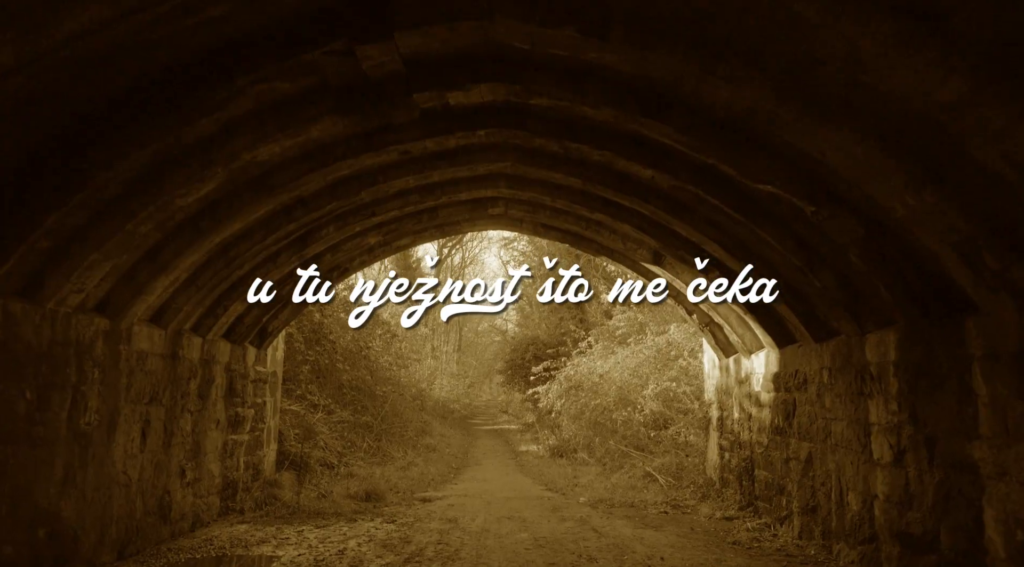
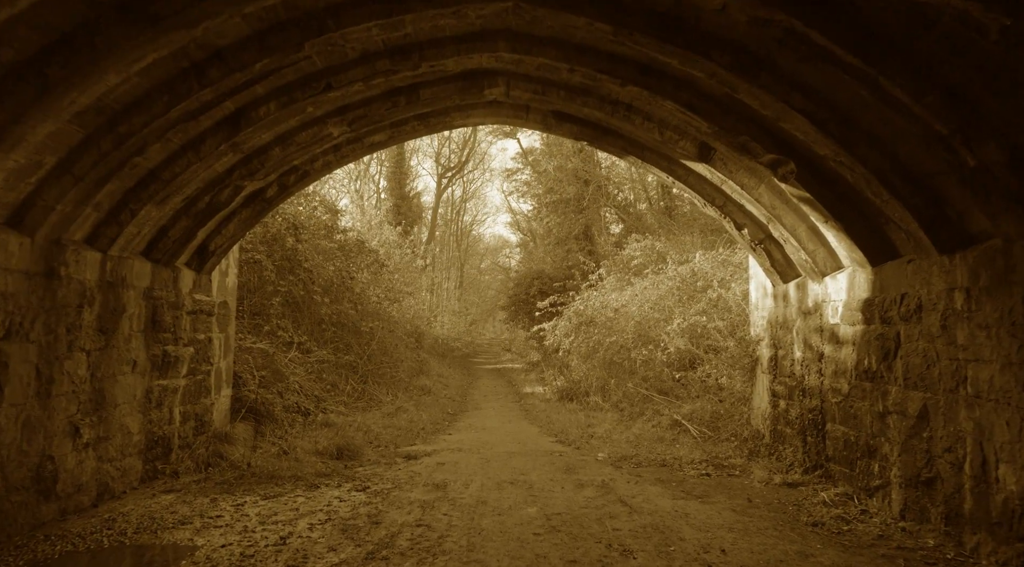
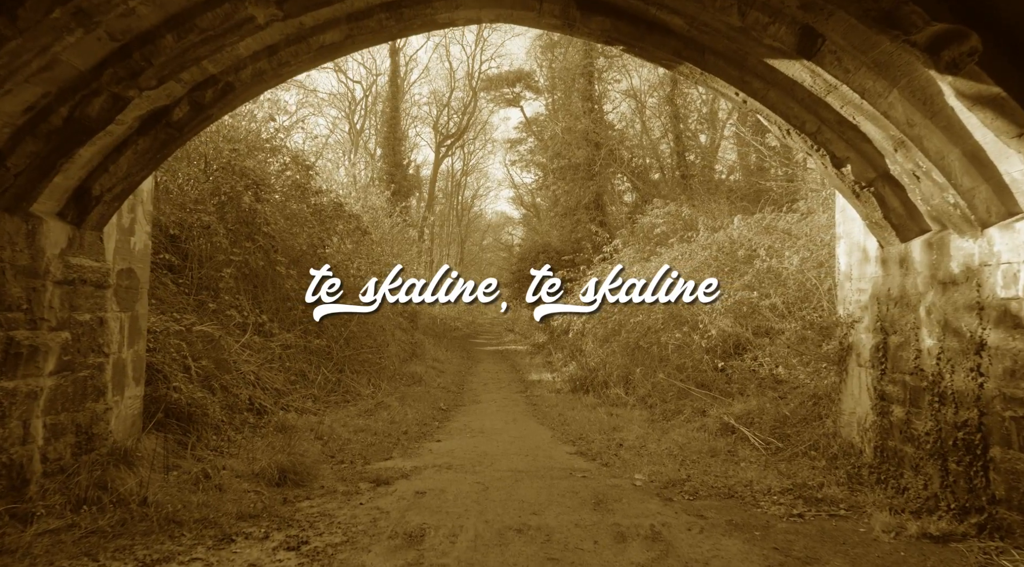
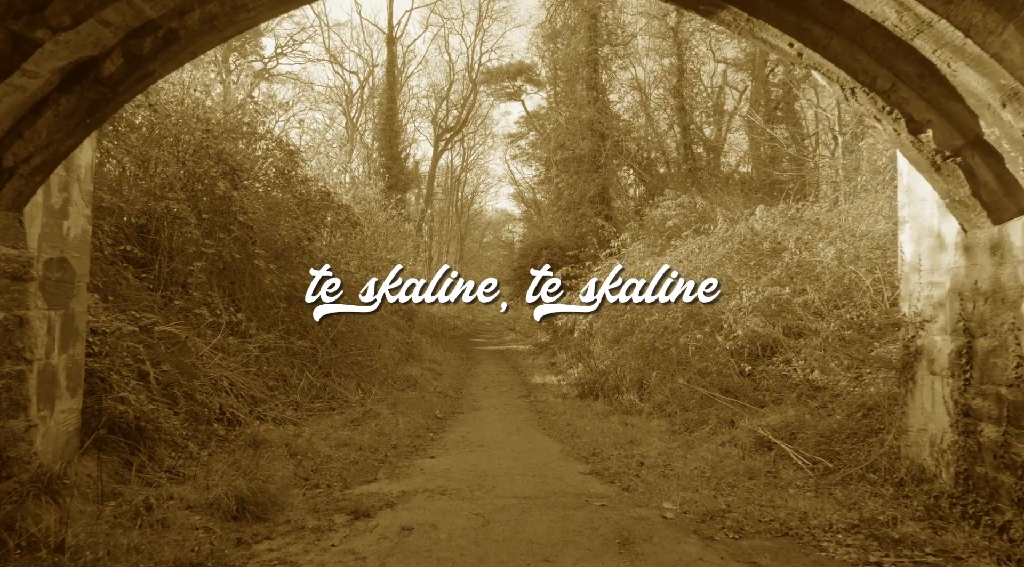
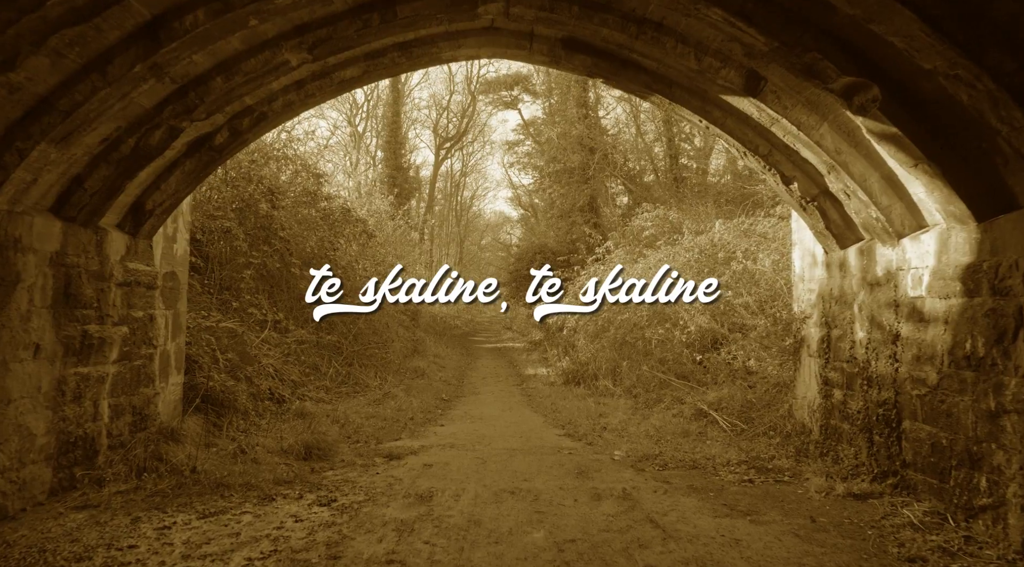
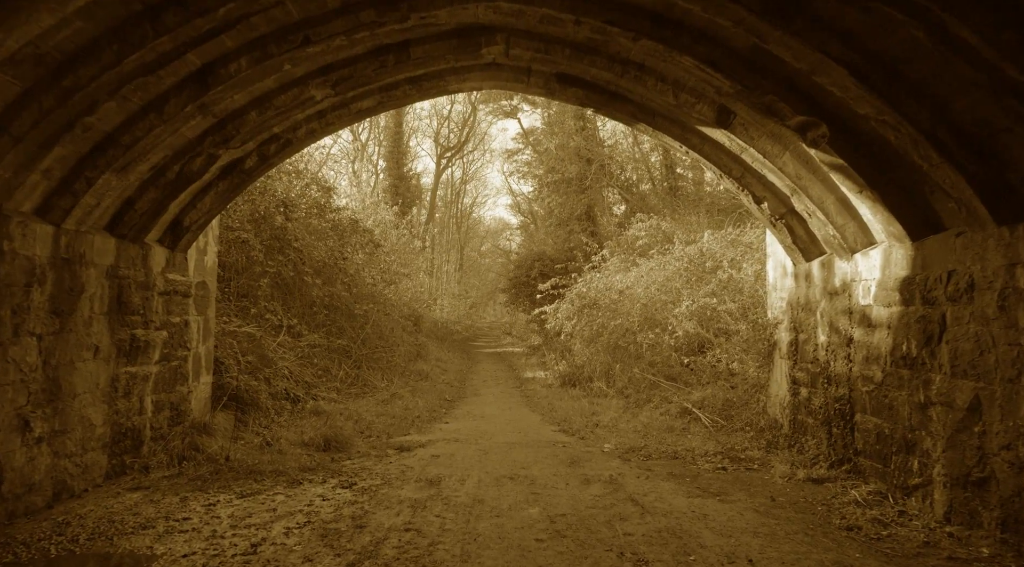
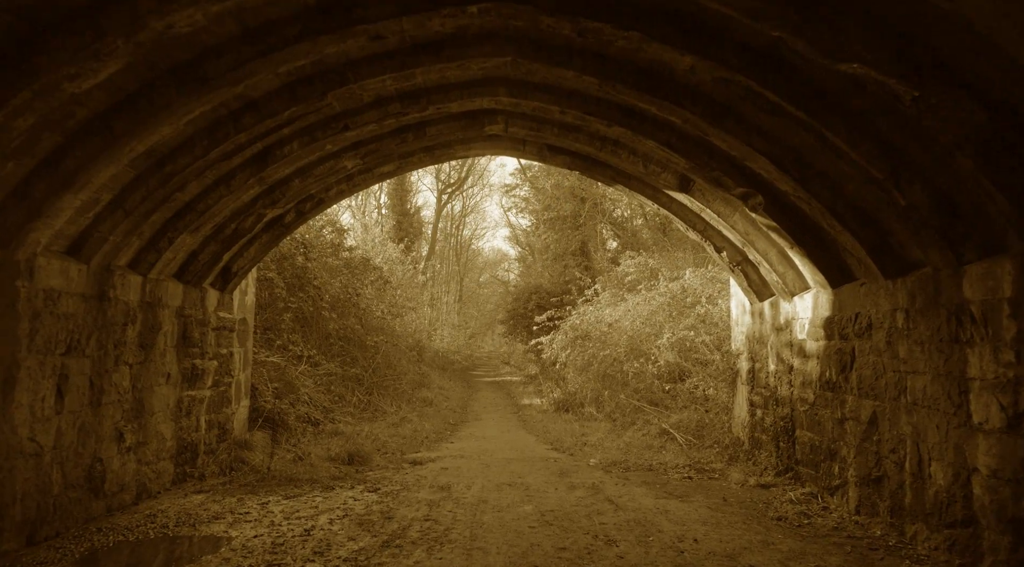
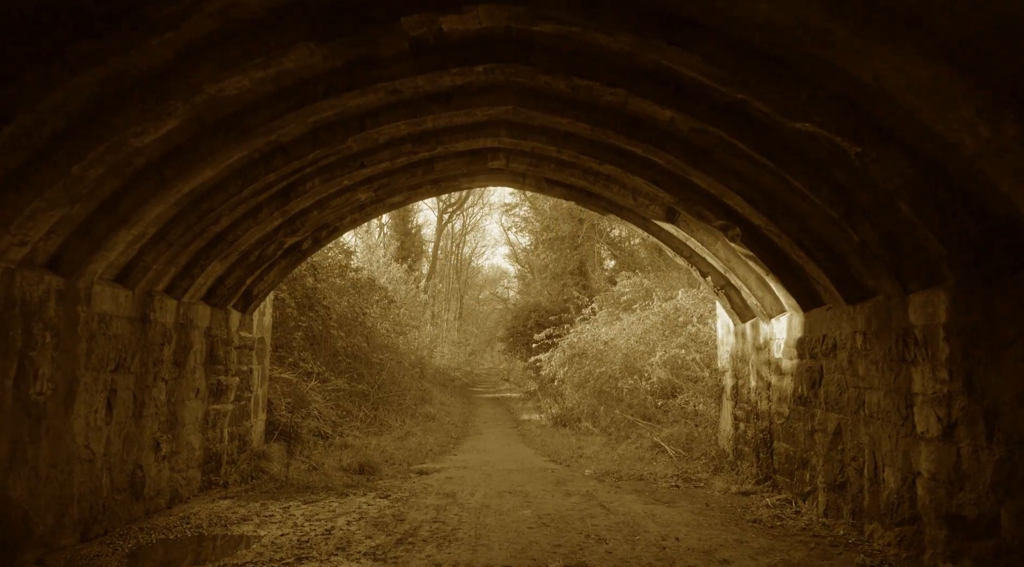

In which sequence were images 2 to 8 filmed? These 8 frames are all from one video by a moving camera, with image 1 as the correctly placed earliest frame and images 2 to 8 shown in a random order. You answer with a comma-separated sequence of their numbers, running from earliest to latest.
8, 7, 2, 6, 5, 3, 4
